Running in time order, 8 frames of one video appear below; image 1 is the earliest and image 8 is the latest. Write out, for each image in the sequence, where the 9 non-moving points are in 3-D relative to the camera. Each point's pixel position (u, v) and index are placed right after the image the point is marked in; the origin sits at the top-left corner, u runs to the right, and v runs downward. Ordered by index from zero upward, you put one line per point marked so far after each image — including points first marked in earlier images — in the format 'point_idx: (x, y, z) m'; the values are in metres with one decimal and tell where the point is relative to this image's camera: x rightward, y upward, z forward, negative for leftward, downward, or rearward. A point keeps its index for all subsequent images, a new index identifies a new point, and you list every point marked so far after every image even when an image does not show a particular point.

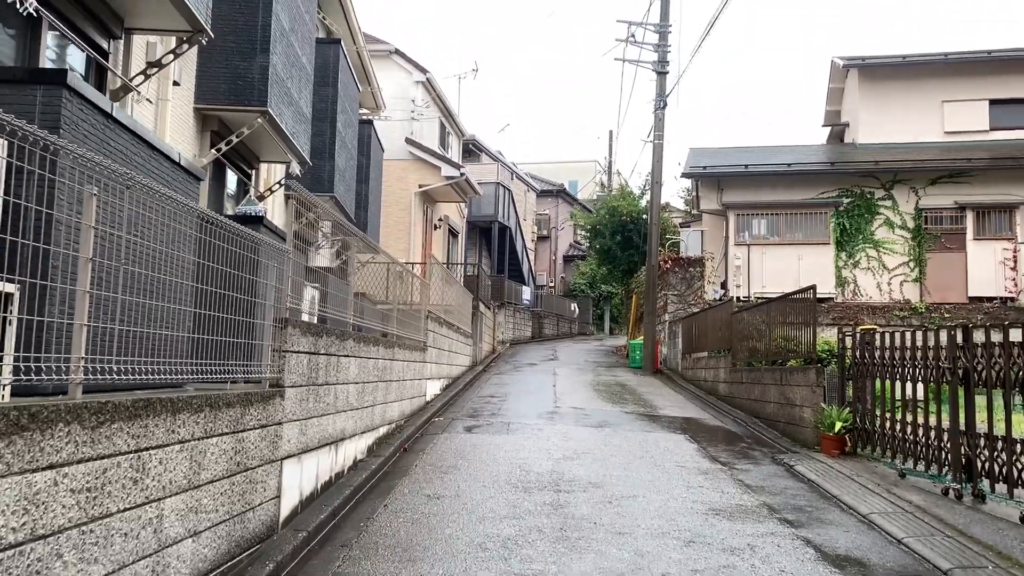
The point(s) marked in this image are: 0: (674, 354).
0: (+3.0, -1.2, +16.3) m
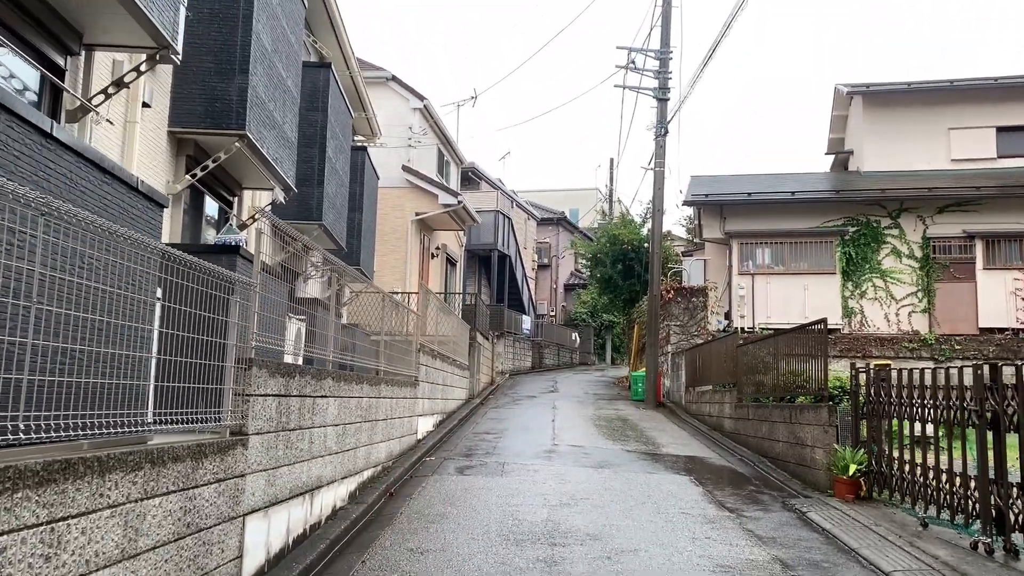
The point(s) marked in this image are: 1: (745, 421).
0: (+3.0, -1.8, +15.8) m
1: (+2.8, -1.6, +10.6) m
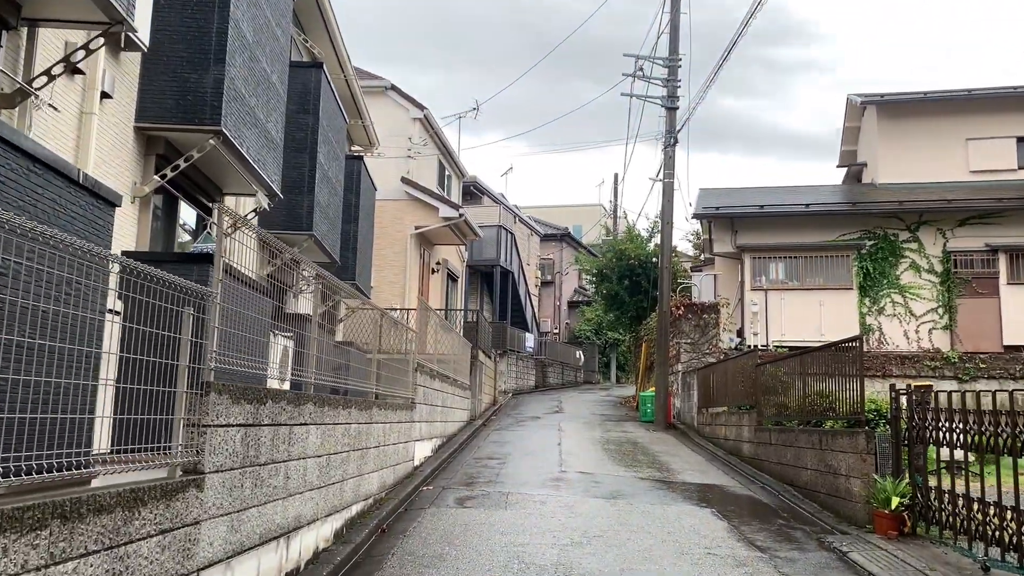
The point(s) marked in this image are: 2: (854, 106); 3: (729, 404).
0: (+3.0, -2.0, +15.1) m
1: (+2.8, -1.8, +9.9) m
2: (+7.7, +4.1, +20.0) m
3: (+3.0, -1.6, +12.1) m
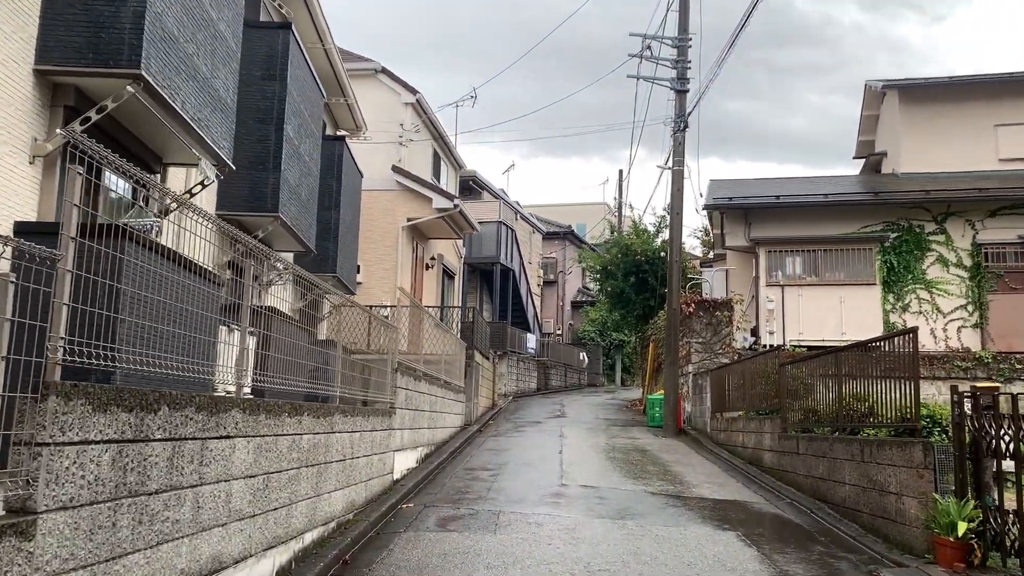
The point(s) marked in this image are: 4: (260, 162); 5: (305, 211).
0: (+3.0, -2.0, +14.0) m
1: (+2.8, -1.7, +8.8) m
2: (+7.7, +4.2, +18.9) m
3: (+3.0, -1.5, +11.0) m
4: (-2.3, +1.1, +7.9) m
5: (-2.1, +0.8, +9.1) m
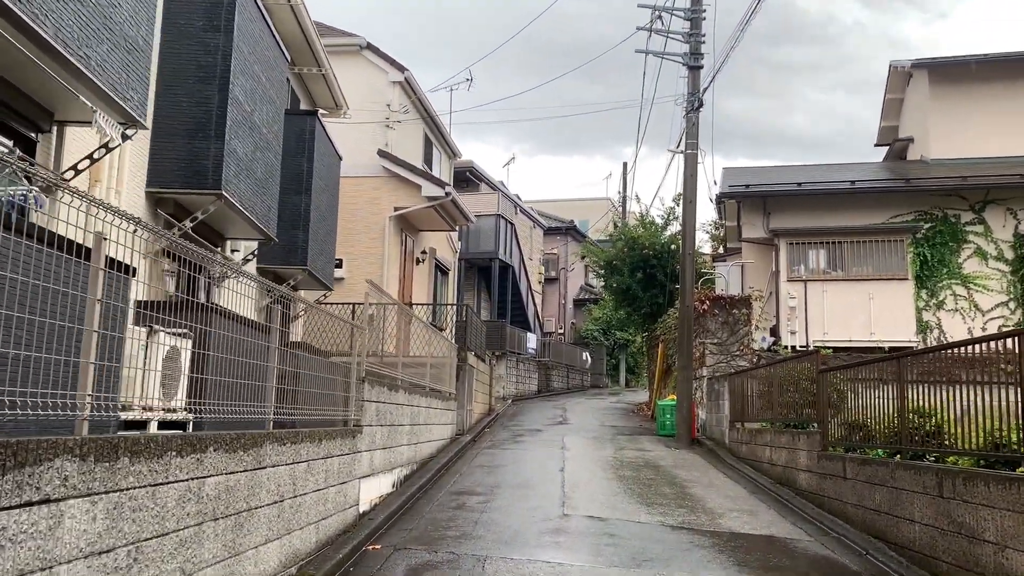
0: (+2.9, -1.9, +12.7) m
1: (+2.7, -1.6, +7.4) m
2: (+7.7, +4.3, +17.5) m
3: (+2.9, -1.5, +9.7) m
4: (-2.3, +1.2, +6.6) m
5: (-2.2, +0.8, +7.8) m
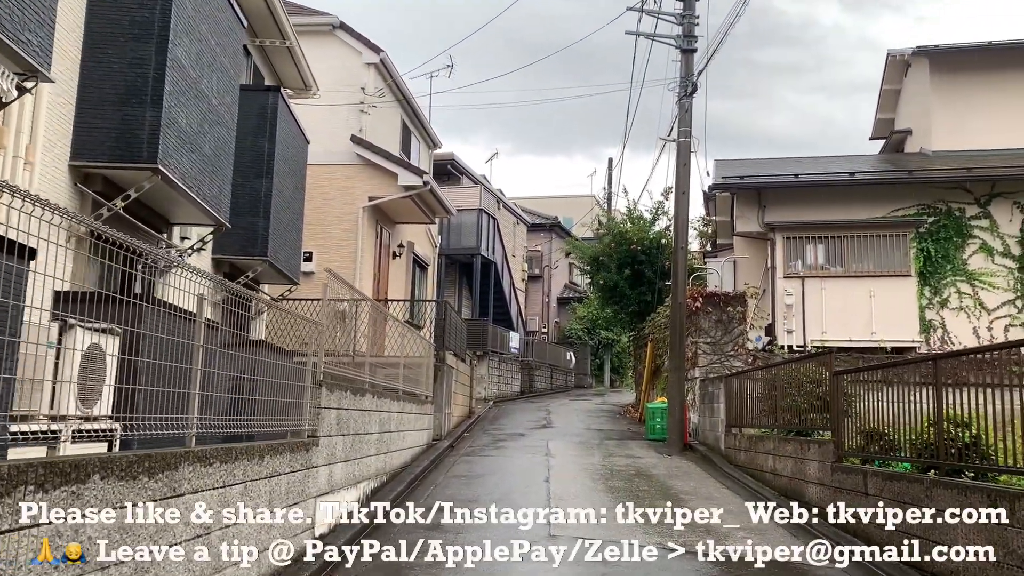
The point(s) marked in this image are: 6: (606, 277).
0: (+2.7, -1.8, +11.9) m
1: (+2.6, -1.5, +6.7) m
2: (+7.4, +4.3, +16.9) m
3: (+2.7, -1.4, +8.9) m
4: (-2.4, +1.3, +5.7) m
5: (-2.3, +0.9, +6.9) m
6: (+2.0, +0.2, +18.1) m
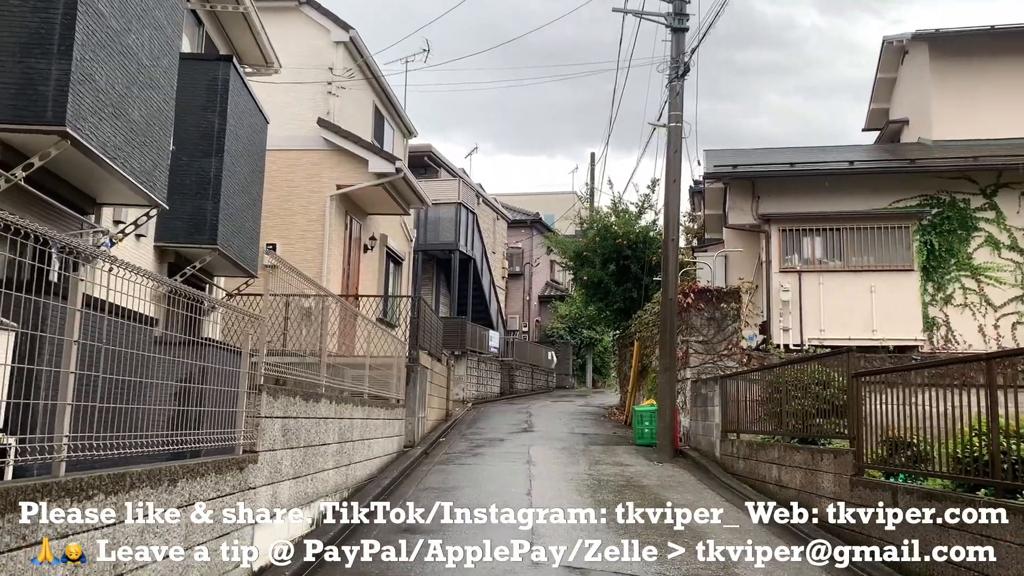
0: (+2.4, -1.8, +11.1) m
1: (+2.4, -1.5, +5.9) m
2: (+7.0, +4.4, +16.2) m
3: (+2.5, -1.3, +8.1) m
4: (-2.6, +1.3, +4.8) m
5: (-2.5, +1.0, +6.0) m
6: (+1.5, +0.3, +17.3) m
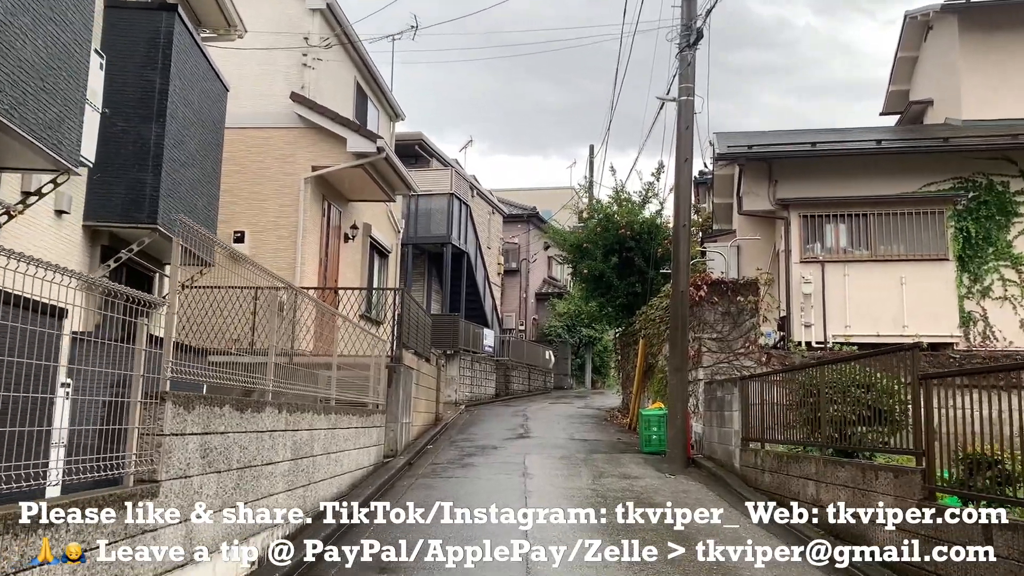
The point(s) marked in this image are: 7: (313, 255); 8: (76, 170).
0: (+2.4, -1.7, +10.0) m
1: (+2.4, -1.4, +4.7) m
2: (+6.9, +4.5, +15.0) m
3: (+2.4, -1.2, +6.9) m
4: (-2.6, +1.4, +3.6) m
5: (-2.6, +1.1, +4.8) m
6: (+1.5, +0.4, +16.2) m
7: (-2.5, +0.4, +11.1) m
8: (-2.7, +0.7, +5.3) m
